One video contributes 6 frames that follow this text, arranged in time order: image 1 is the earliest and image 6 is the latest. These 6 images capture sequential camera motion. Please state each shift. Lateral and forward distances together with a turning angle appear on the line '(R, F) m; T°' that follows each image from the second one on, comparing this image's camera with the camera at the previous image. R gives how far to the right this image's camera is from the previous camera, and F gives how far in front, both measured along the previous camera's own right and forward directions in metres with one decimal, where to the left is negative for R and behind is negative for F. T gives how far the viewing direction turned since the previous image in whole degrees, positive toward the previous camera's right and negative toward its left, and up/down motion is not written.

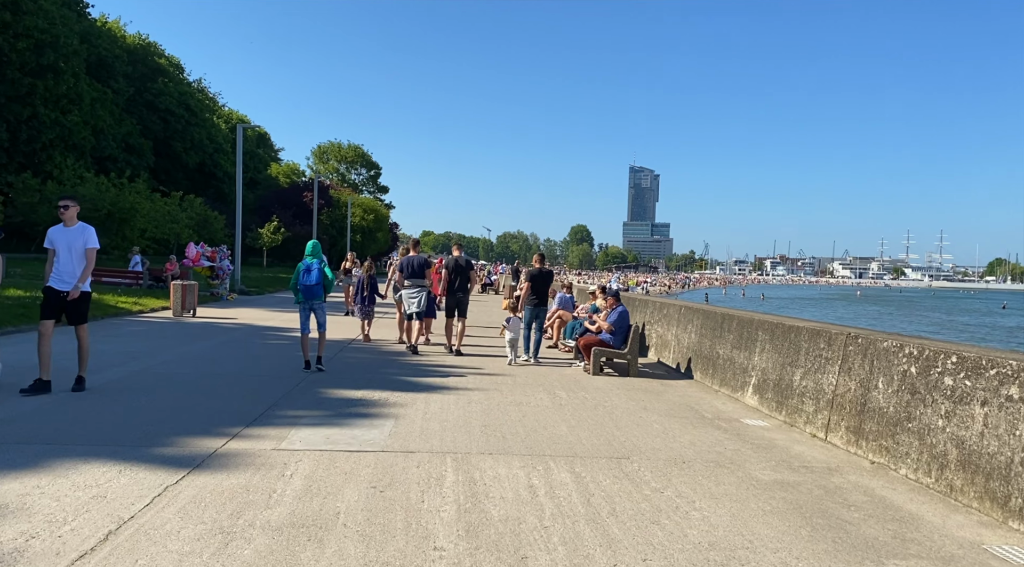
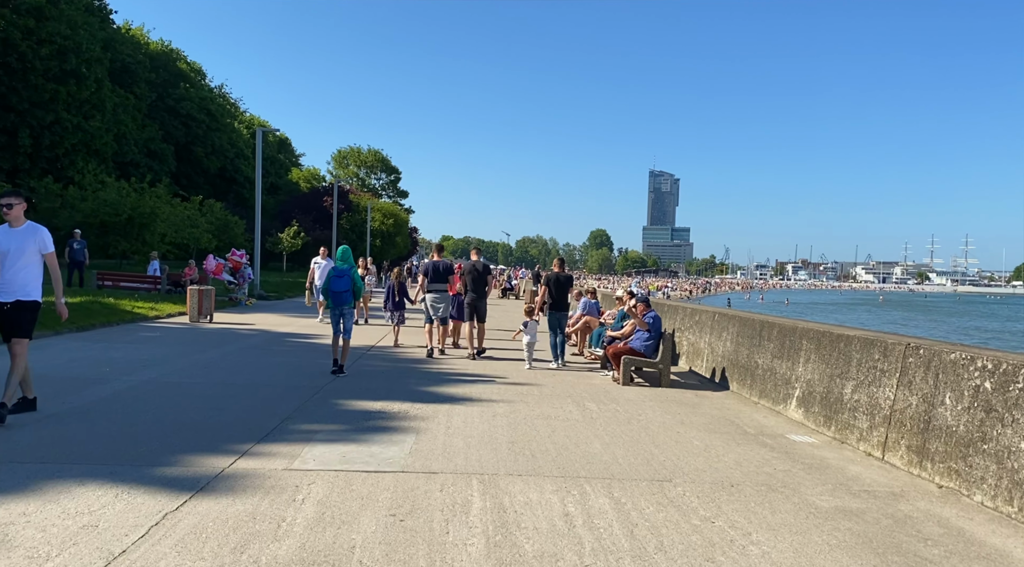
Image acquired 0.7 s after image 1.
(-0.1, +0.5) m; -1°
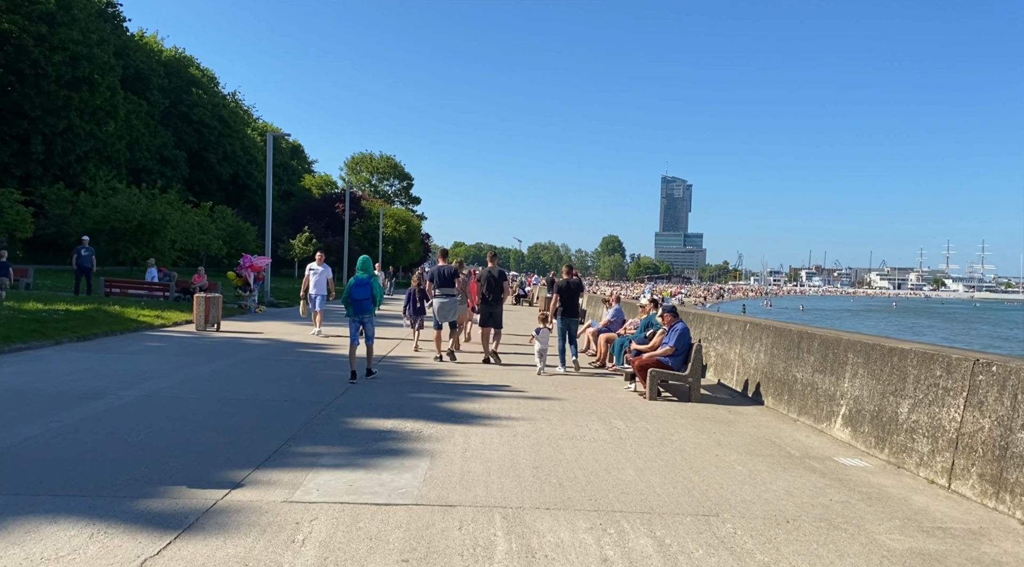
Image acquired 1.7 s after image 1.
(-0.1, +0.6) m; -1°
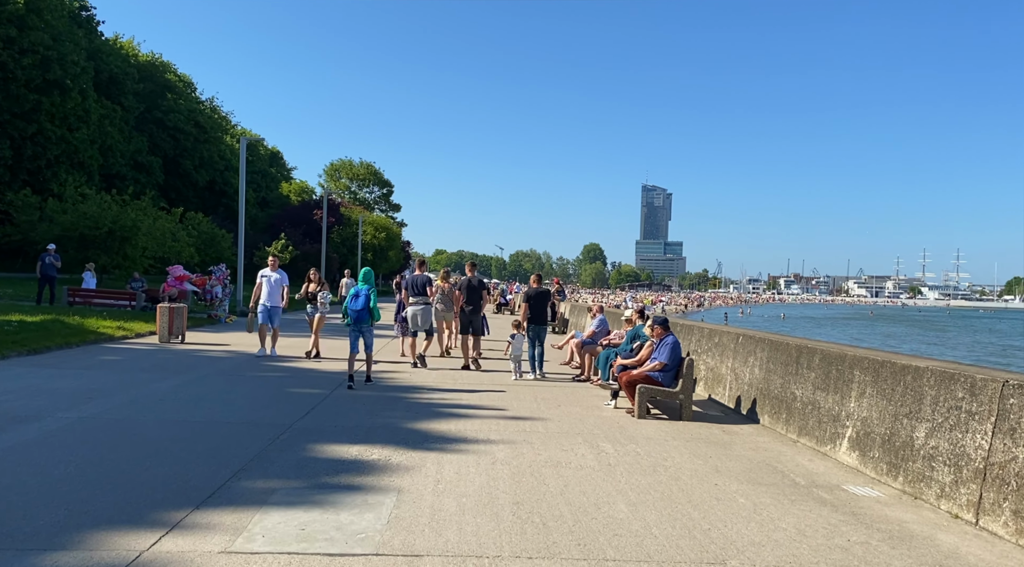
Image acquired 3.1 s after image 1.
(0.0, +0.7) m; +1°
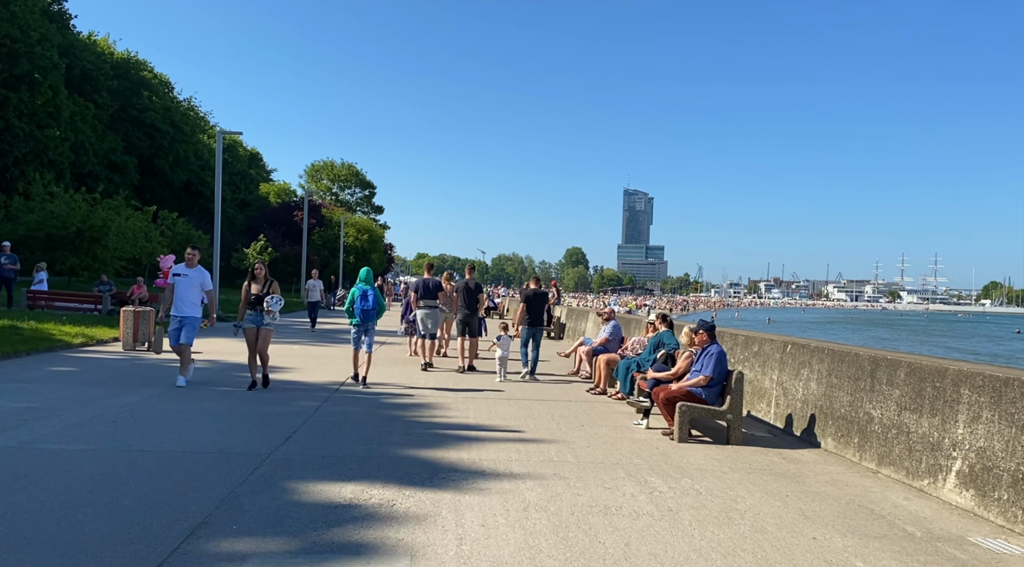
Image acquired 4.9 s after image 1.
(-0.4, +1.4) m; +1°
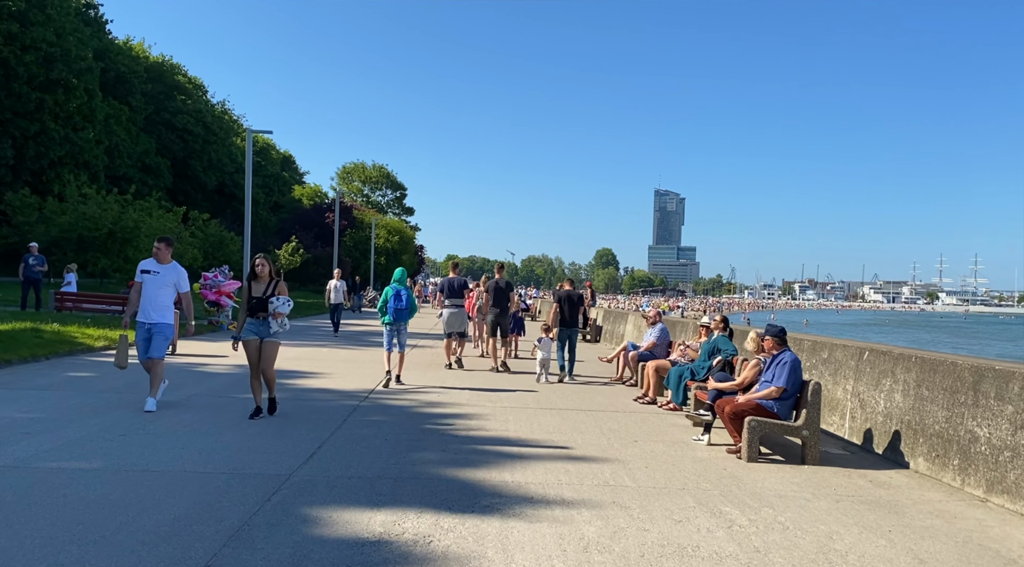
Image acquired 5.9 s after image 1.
(-0.2, +0.8) m; -2°
